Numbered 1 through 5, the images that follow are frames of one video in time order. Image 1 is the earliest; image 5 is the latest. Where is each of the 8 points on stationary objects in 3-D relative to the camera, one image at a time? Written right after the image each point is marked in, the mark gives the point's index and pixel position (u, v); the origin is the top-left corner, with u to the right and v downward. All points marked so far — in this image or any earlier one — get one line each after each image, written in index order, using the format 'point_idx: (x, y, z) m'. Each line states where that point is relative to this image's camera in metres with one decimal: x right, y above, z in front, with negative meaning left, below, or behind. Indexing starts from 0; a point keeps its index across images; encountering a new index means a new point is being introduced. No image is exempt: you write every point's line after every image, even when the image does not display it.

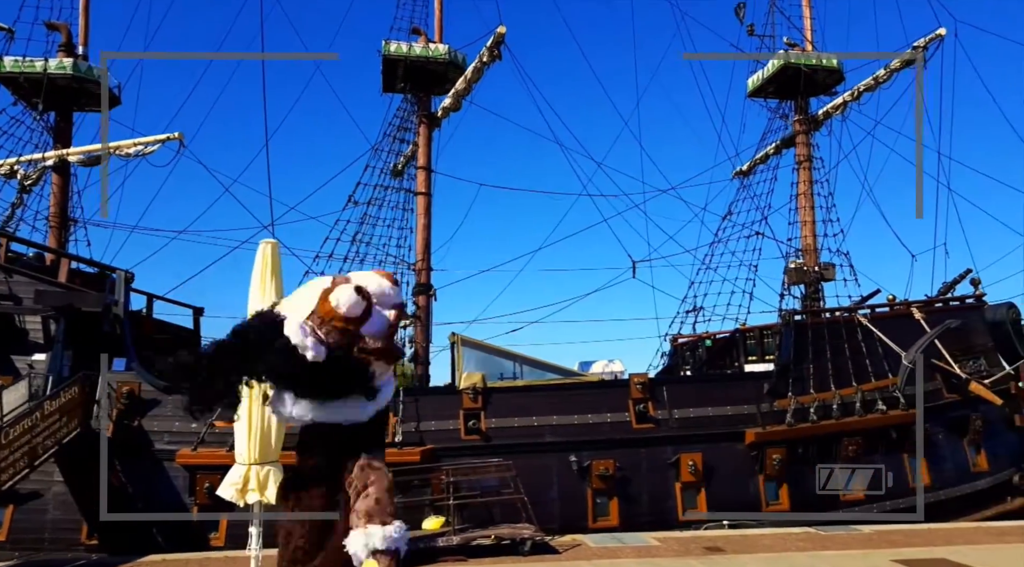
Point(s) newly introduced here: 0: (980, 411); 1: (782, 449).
0: (+5.5, -1.5, +12.6) m
1: (+2.9, -1.8, +11.4) m
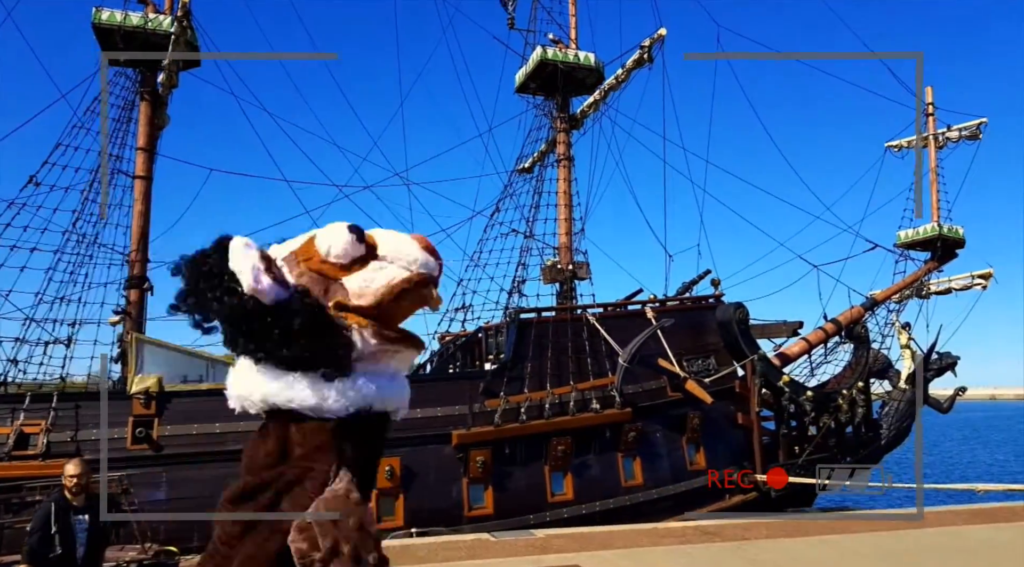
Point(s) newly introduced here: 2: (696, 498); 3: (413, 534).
0: (+2.2, -1.5, +12.6) m
1: (-0.3, -1.7, +11.1) m
2: (+2.1, -2.5, +12.3) m
3: (-0.9, -2.5, +10.5) m
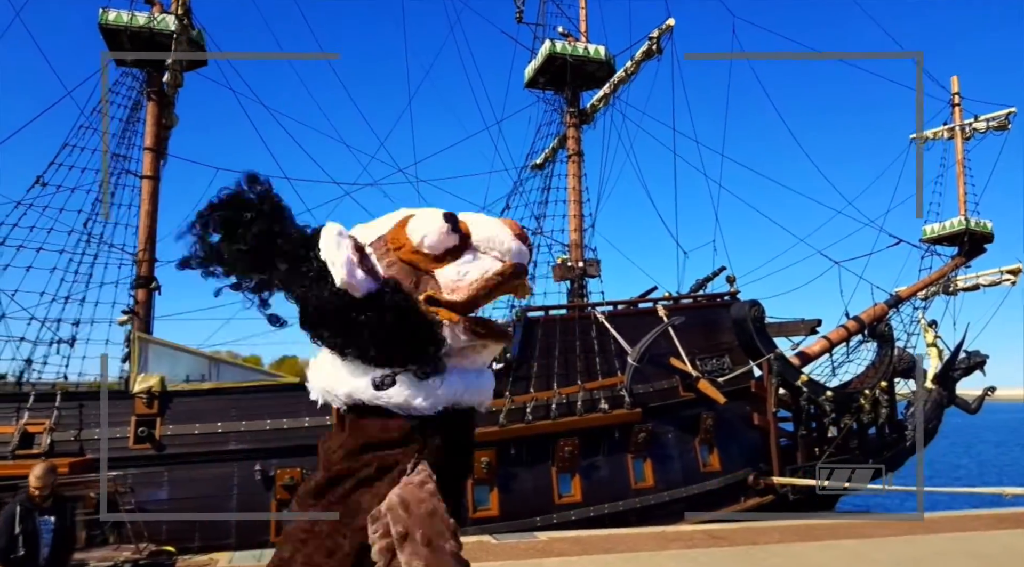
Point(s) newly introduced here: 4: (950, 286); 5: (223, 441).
0: (+2.3, -1.5, +12.3) m
1: (-0.2, -1.7, +10.9) m
2: (+2.2, -2.4, +12.0) m
3: (-0.9, -2.4, +10.4) m
4: (+6.7, 0.0, +16.3) m
5: (-2.7, -1.5, +9.9) m
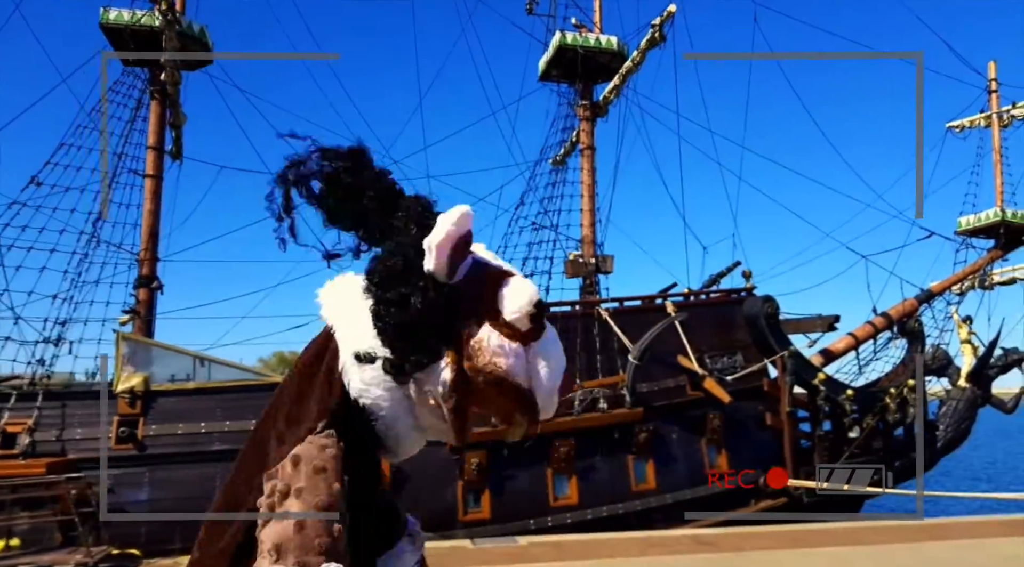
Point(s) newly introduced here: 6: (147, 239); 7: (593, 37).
0: (+2.3, -1.4, +11.8) m
1: (-0.3, -1.7, +10.6) m
2: (+2.2, -2.4, +11.6) m
3: (-1.0, -2.4, +10.1) m
4: (+6.9, 0.0, +15.6) m
5: (-2.8, -1.5, +9.7) m
6: (-4.3, +0.5, +12.7) m
7: (+1.1, +3.4, +14.5) m
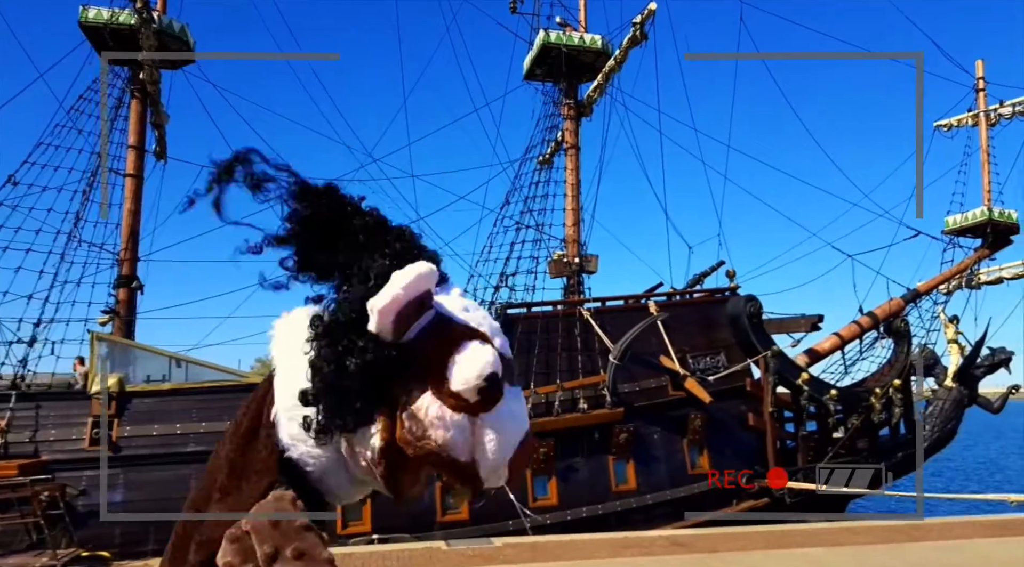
0: (+2.1, -1.4, +11.8) m
1: (-0.5, -1.7, +10.5) m
2: (+2.0, -2.4, +11.5) m
3: (-1.2, -2.4, +10.0) m
4: (+6.7, +0.1, +15.5) m
5: (-3.1, -1.5, +9.7) m
6: (-4.5, +0.5, +12.6) m
7: (+0.9, +3.4, +14.4) m
